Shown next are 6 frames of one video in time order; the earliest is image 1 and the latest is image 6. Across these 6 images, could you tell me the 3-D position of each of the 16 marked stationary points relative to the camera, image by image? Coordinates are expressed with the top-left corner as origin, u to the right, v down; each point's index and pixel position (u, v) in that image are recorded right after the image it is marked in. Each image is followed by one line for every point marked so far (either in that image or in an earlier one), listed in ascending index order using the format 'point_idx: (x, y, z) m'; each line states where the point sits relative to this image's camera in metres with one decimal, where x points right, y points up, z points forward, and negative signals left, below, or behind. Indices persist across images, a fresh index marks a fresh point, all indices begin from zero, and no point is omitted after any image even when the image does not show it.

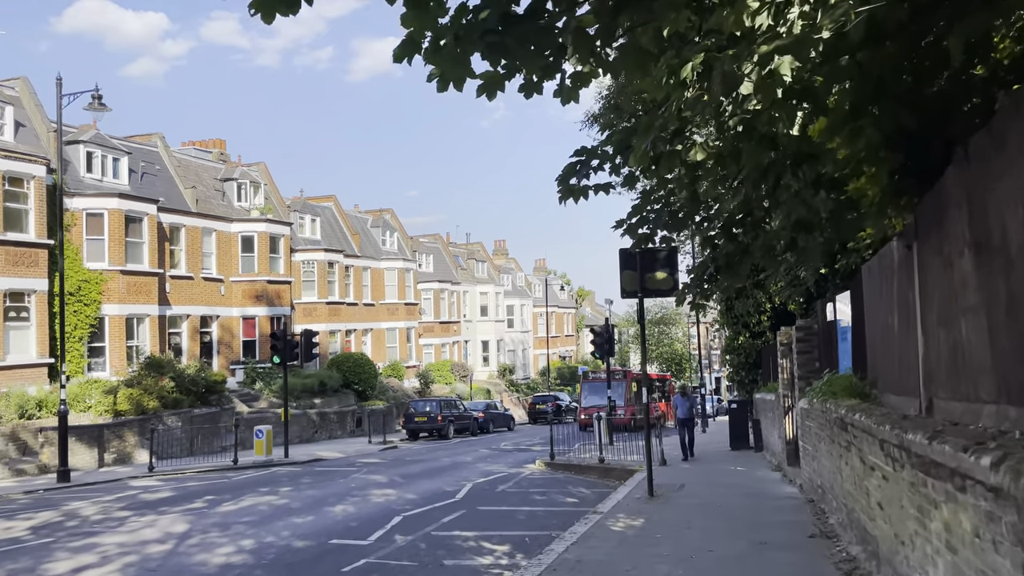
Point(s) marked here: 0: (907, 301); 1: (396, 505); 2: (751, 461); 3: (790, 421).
0: (+2.8, -0.1, +6.0) m
1: (-1.9, -3.6, +14.1) m
2: (+4.7, -3.4, +16.6) m
3: (+4.5, -2.2, +13.7) m
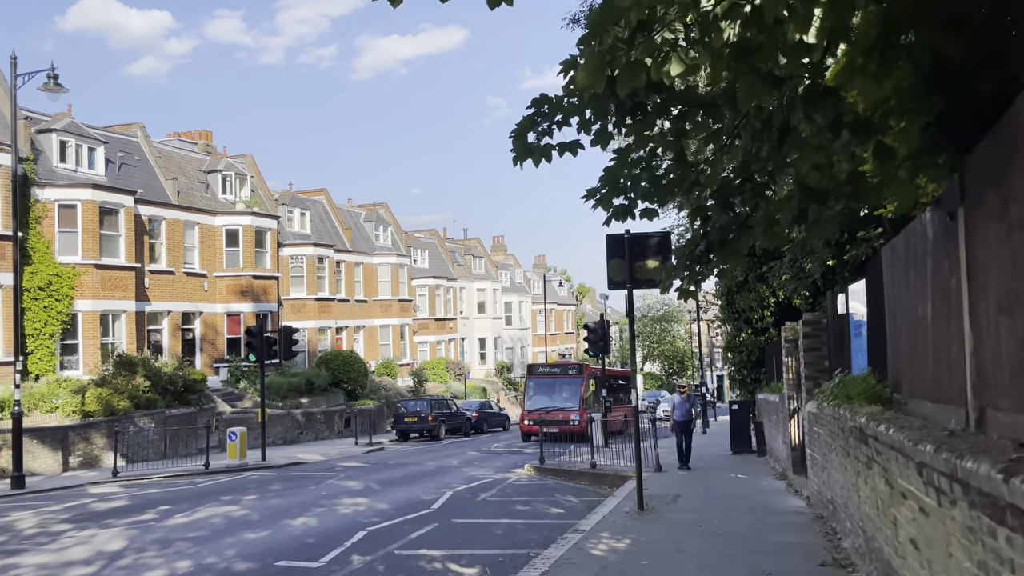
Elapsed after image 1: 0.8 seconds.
0: (+2.5, 0.0, +4.8) m
1: (-2.3, -3.5, +12.8) m
2: (+4.4, -3.3, +15.3) m
3: (+4.2, -2.0, +12.5) m
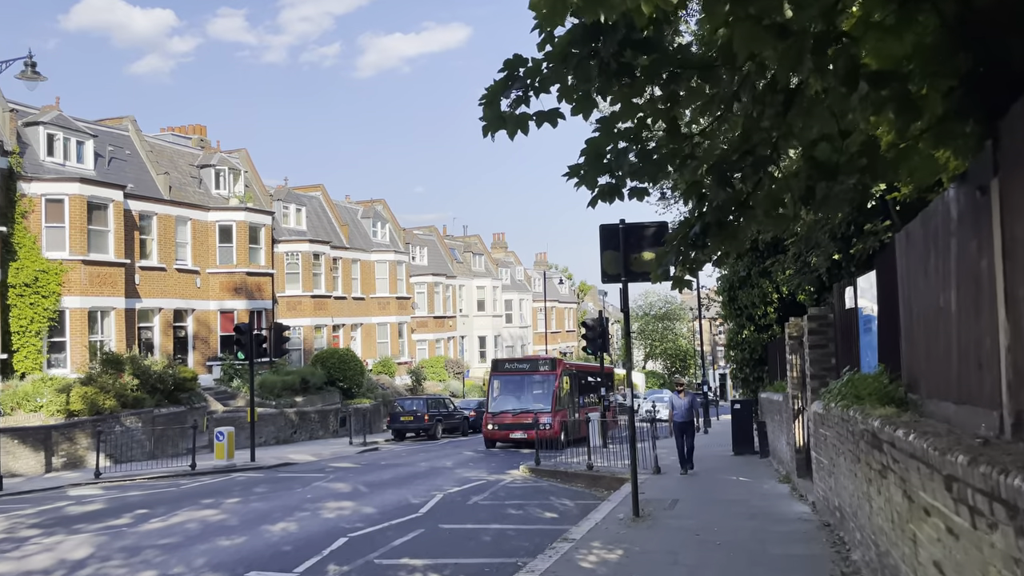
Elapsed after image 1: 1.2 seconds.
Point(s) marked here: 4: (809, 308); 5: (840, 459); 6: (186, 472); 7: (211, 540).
0: (+2.3, +0.1, +4.2) m
1: (-2.4, -3.4, +12.3) m
2: (+4.3, -3.2, +14.7) m
3: (+4.1, -1.9, +11.9) m
4: (+3.6, -0.2, +10.2) m
5: (+3.1, -1.6, +7.9) m
6: (-7.4, -4.2, +19.2) m
7: (-3.9, -3.3, +10.9) m
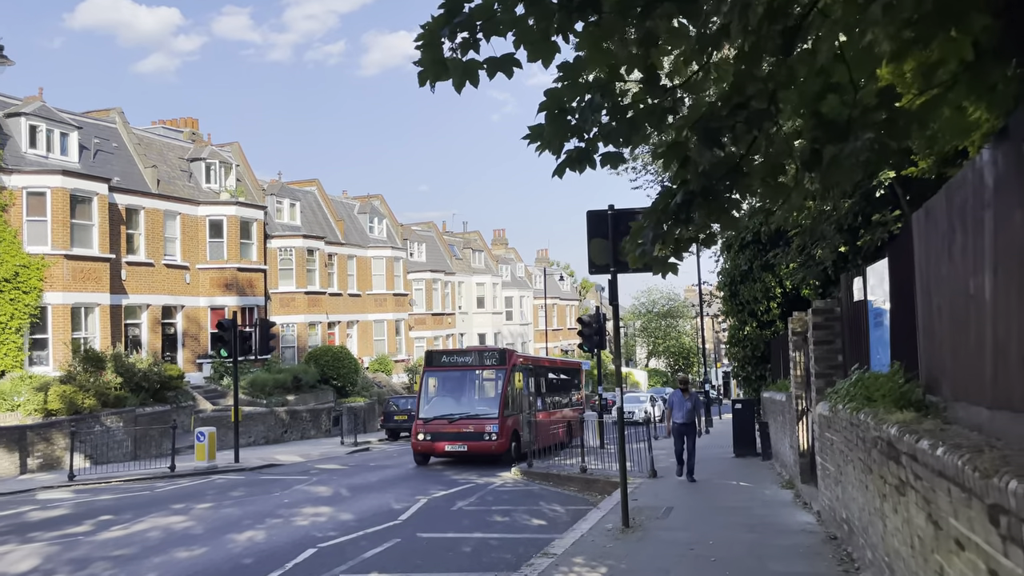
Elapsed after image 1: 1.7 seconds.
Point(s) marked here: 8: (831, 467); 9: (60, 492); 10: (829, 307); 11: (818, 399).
0: (+2.1, +0.2, +3.4) m
1: (-2.6, -3.3, +11.5) m
2: (+4.0, -3.1, +13.9) m
3: (+3.9, -1.8, +11.1) m
4: (+3.4, -0.1, +9.4) m
5: (+2.8, -1.5, +7.1) m
6: (-7.6, -4.1, +18.5) m
7: (-4.1, -3.2, +10.2) m
8: (+3.1, -1.8, +8.3) m
9: (-8.7, -3.9, +16.2) m
10: (+3.5, -0.2, +9.3) m
11: (+3.4, -1.2, +9.3) m
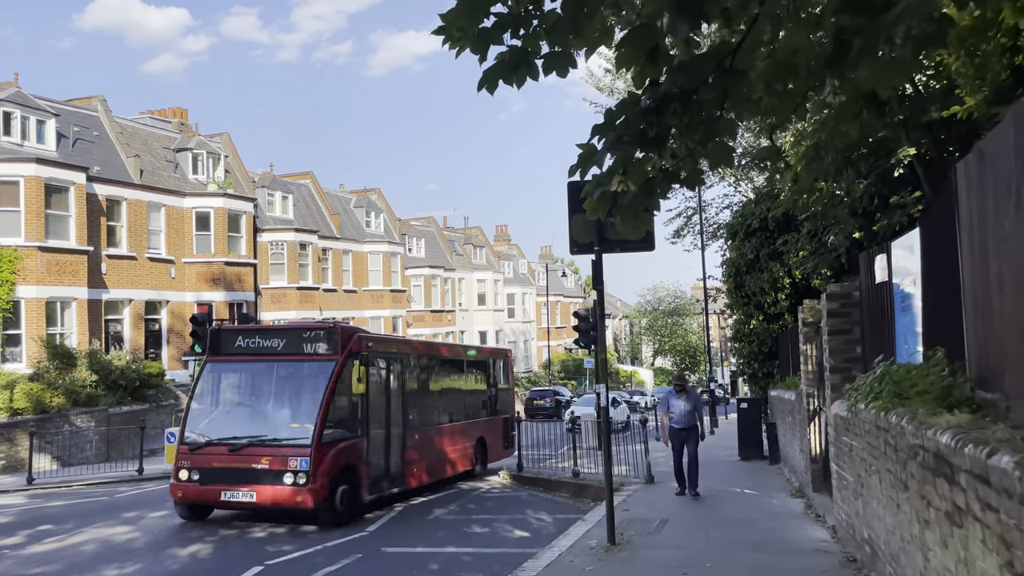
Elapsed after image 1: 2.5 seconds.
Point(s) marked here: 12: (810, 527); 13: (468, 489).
0: (+1.7, +0.3, +2.2) m
1: (-2.9, -3.1, +10.3) m
2: (+3.8, -2.9, +12.7) m
3: (+3.6, -1.7, +9.9) m
4: (+3.1, 0.0, +8.1) m
5: (+2.5, -1.3, +5.9) m
6: (-7.8, -3.9, +17.3) m
7: (-4.4, -3.0, +9.0) m
8: (+2.8, -1.6, +7.0) m
9: (-8.9, -3.7, +15.1) m
10: (+3.2, 0.0, +8.1) m
11: (+3.1, -1.1, +8.1) m
12: (+3.1, -2.5, +8.7) m
13: (-0.8, -3.7, +15.4) m
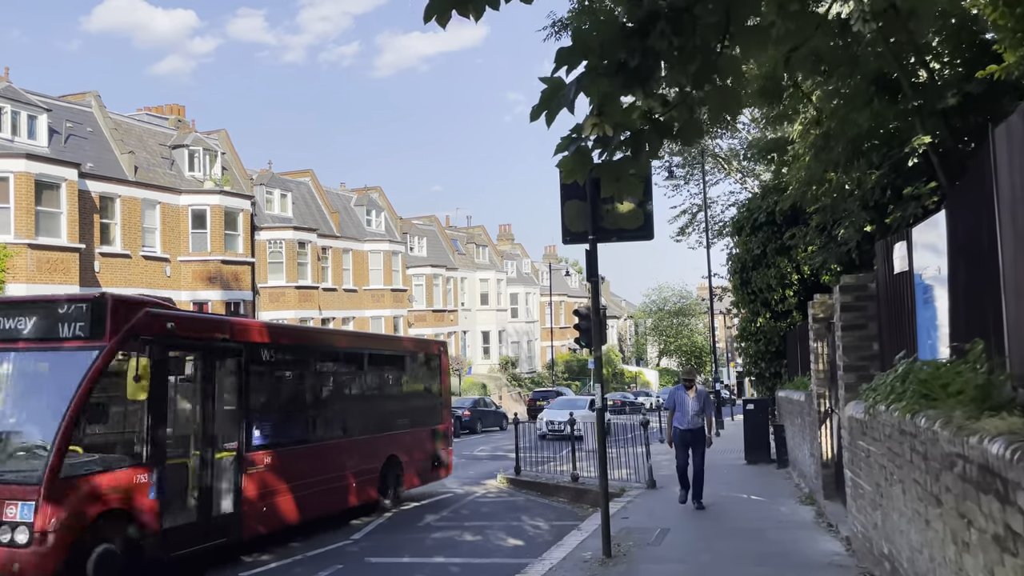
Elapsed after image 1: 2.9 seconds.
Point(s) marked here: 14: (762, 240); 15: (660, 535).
0: (+1.6, +0.4, +1.6) m
1: (-3.0, -3.1, +9.8) m
2: (+3.7, -2.8, +12.1) m
3: (+3.5, -1.6, +9.2) m
4: (+3.0, +0.1, +7.5) m
5: (+2.4, -1.3, +5.3) m
6: (-7.9, -3.8, +16.8) m
7: (-4.5, -2.9, +8.4) m
8: (+2.7, -1.5, +6.4) m
9: (-9.0, -3.7, +14.5) m
10: (+3.1, 0.0, +7.5) m
11: (+3.0, -1.0, +7.5) m
12: (+3.0, -2.4, +8.0) m
13: (-0.9, -3.6, +14.8) m
14: (+4.8, +0.9, +16.0) m
15: (+1.5, -2.5, +8.7) m
